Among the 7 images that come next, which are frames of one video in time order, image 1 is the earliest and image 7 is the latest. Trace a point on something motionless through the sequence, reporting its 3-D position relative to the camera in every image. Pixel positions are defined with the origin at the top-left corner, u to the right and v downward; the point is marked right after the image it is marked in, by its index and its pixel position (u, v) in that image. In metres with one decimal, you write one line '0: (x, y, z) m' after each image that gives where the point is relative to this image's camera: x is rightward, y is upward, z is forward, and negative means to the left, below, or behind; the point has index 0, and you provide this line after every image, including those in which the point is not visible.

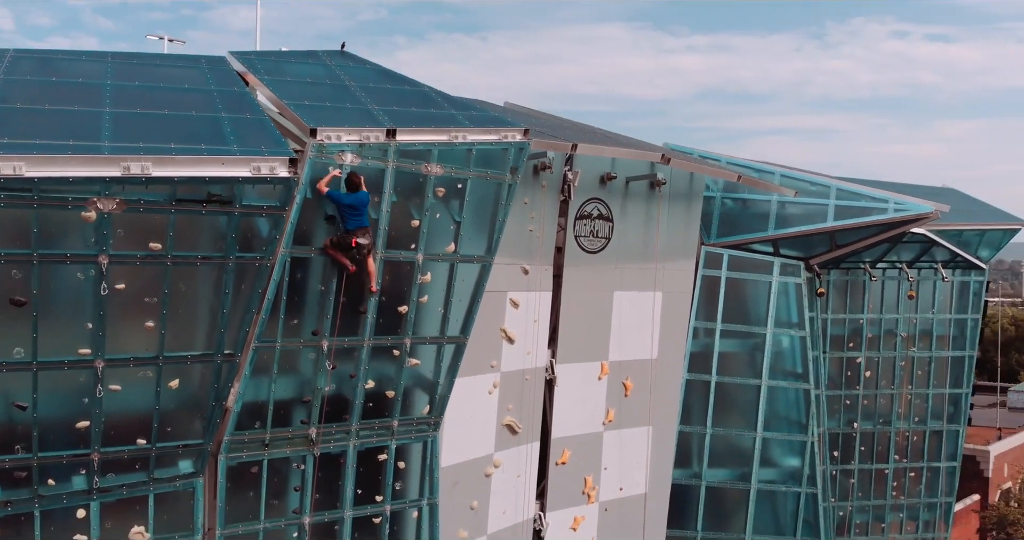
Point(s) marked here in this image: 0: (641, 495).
0: (+1.9, -3.3, +16.8) m
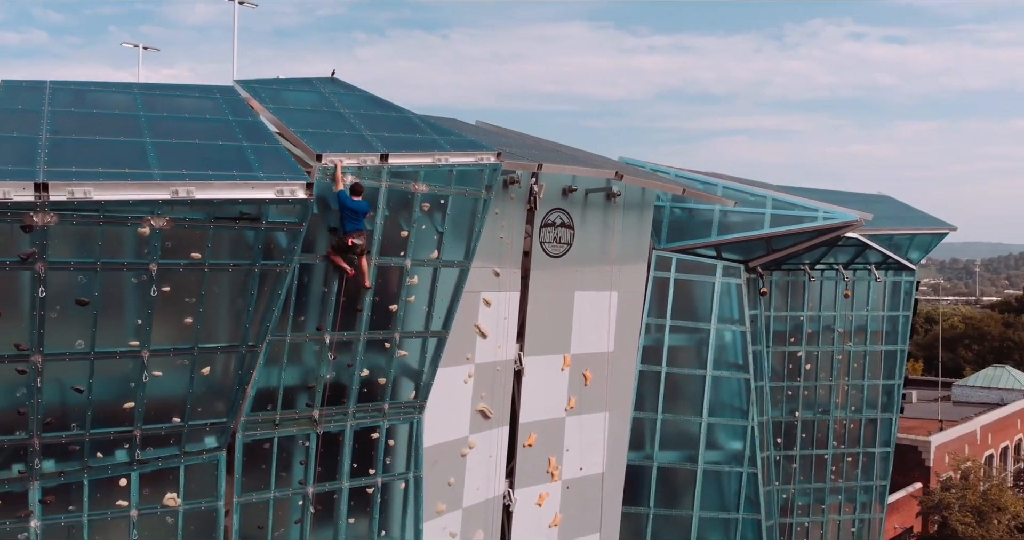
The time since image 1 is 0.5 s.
0: (+1.4, -3.3, +18.6) m
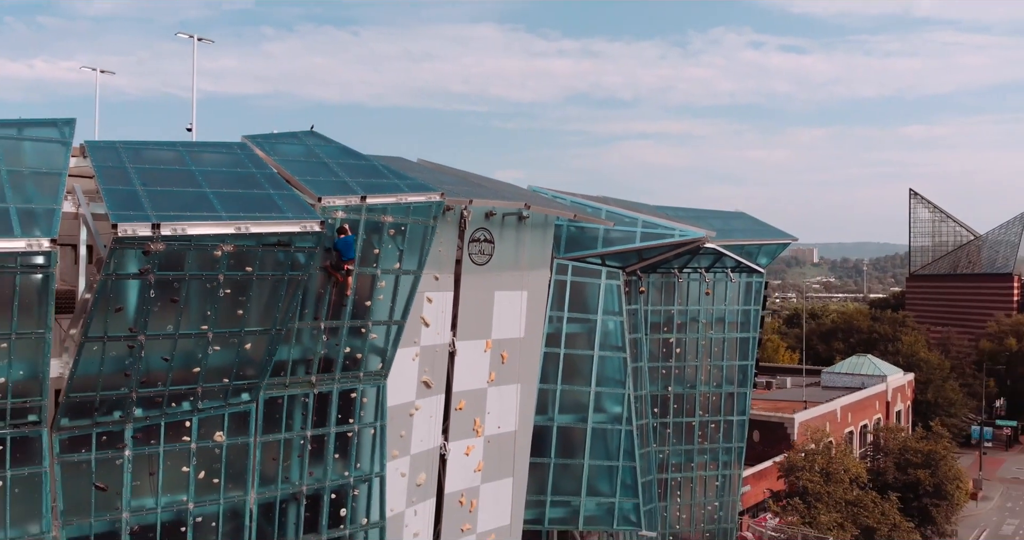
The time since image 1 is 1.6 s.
0: (0.0, -3.4, +23.8) m
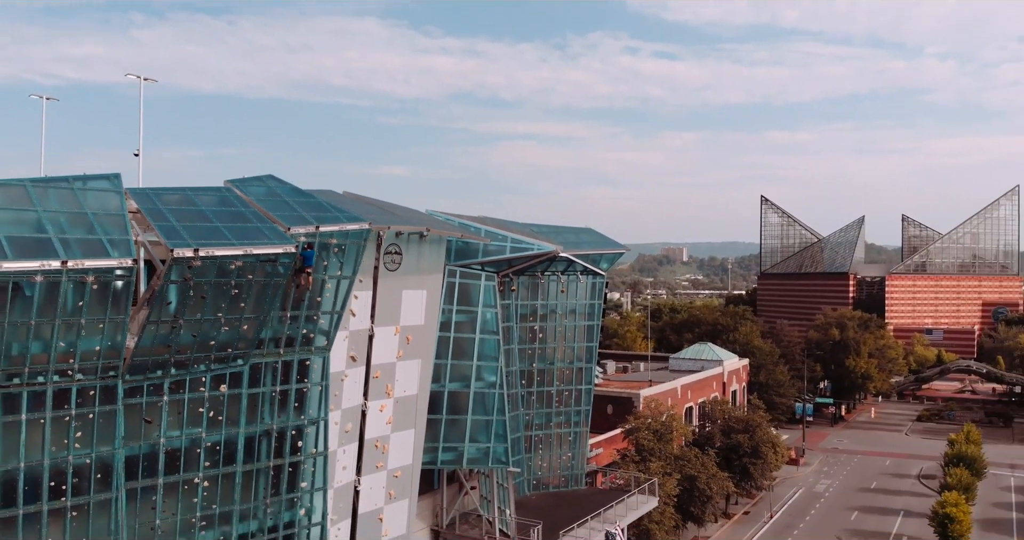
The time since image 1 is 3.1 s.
0: (-2.8, -3.5, +32.0) m
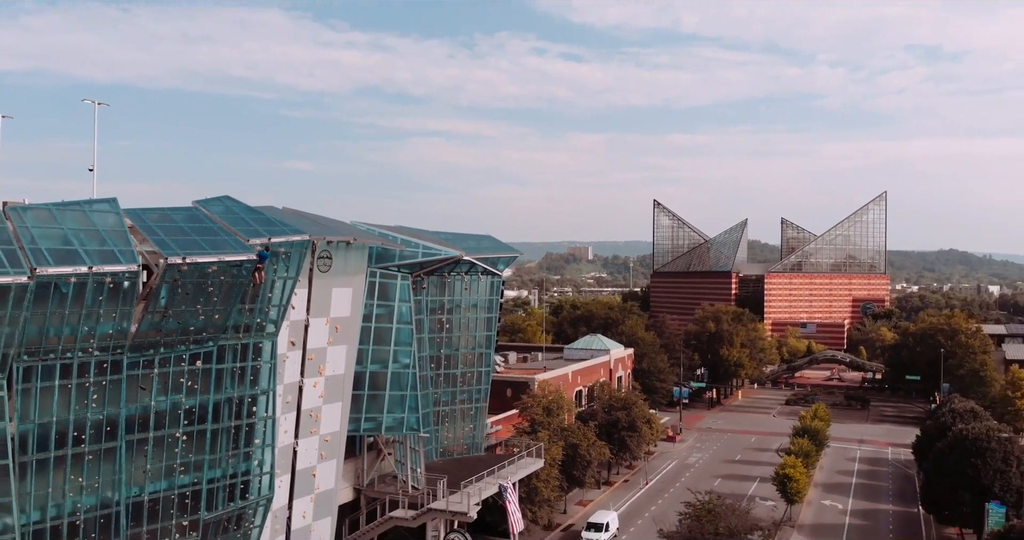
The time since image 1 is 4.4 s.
0: (-5.9, -3.6, +39.2) m
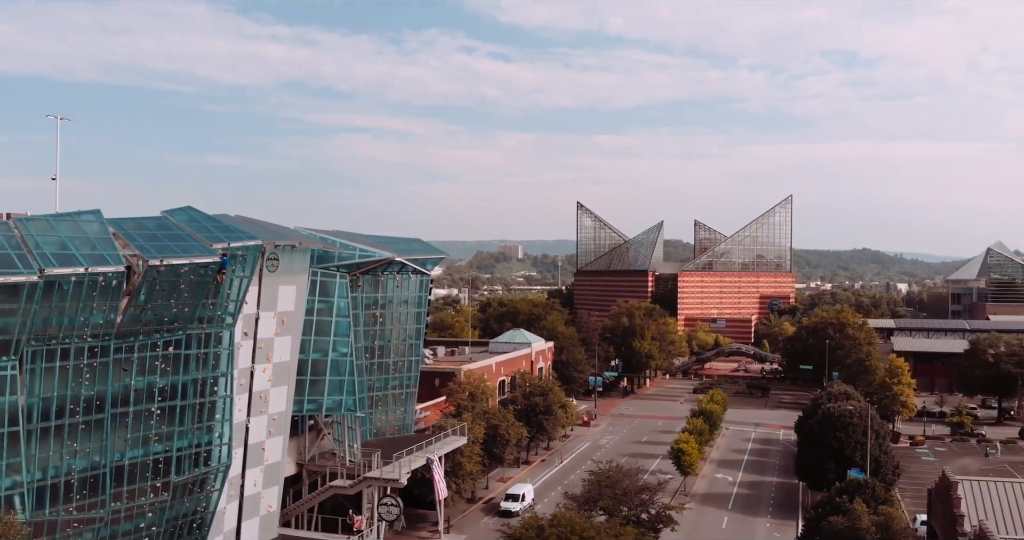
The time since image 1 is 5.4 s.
0: (-8.9, -3.6, +45.1) m
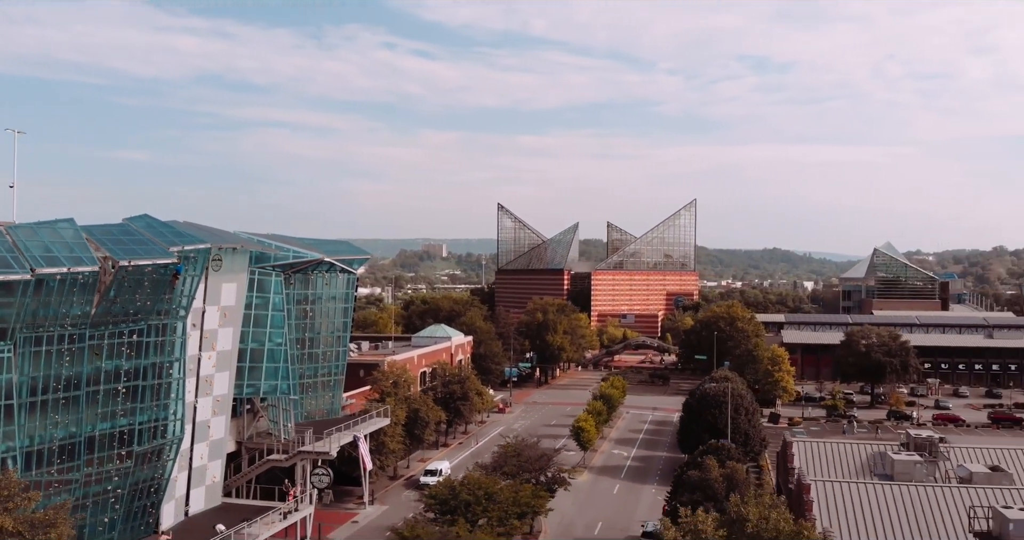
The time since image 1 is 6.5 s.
0: (-12.7, -3.5, +51.6) m
